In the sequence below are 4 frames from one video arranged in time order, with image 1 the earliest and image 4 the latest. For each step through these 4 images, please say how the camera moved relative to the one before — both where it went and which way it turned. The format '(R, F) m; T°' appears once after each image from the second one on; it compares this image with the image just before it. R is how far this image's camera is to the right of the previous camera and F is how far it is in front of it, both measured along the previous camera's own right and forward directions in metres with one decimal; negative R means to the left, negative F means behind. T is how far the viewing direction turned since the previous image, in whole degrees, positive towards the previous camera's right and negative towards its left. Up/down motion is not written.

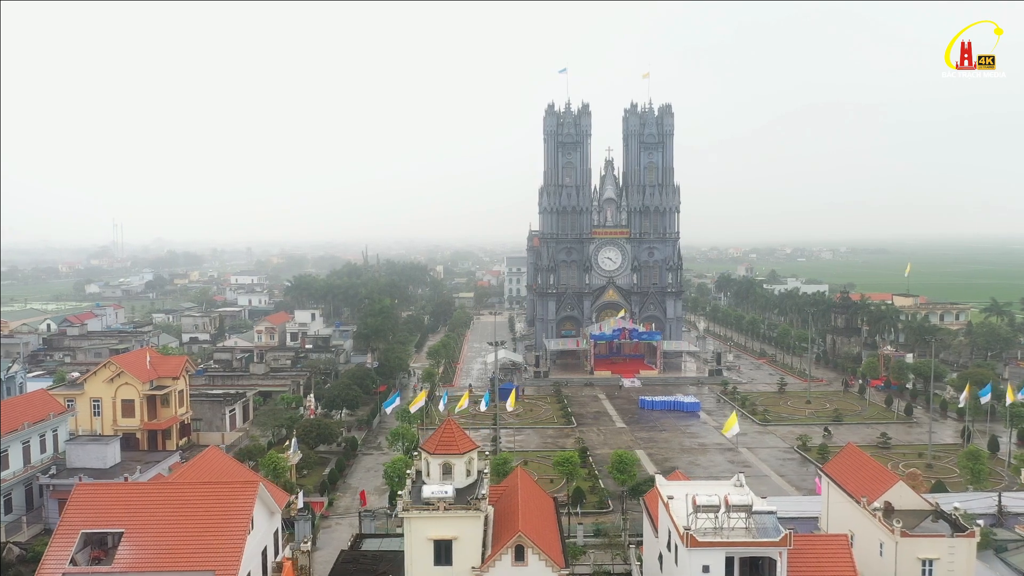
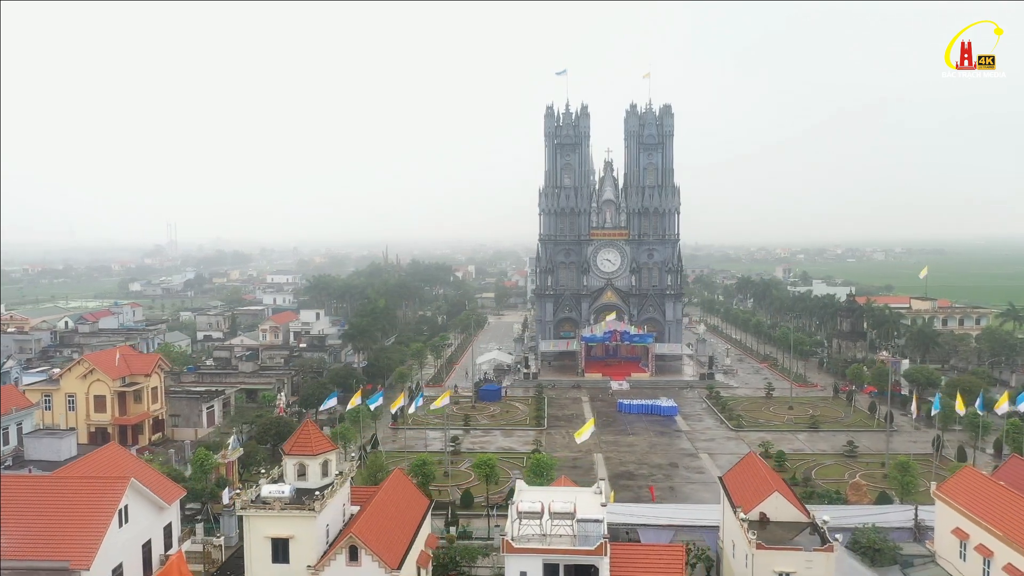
(+4.6, -0.1) m; -4°
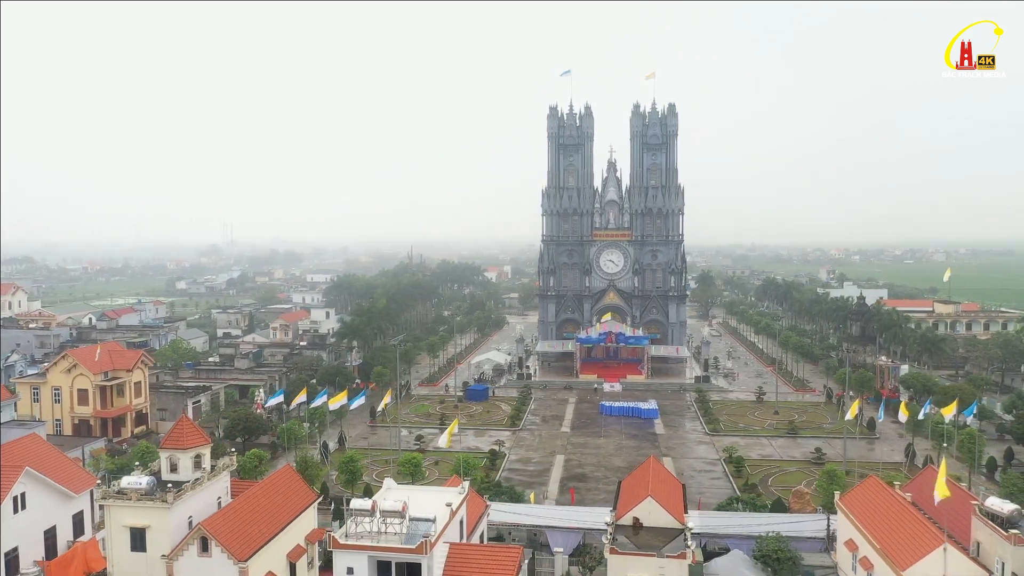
(+4.7, -0.1) m; -4°
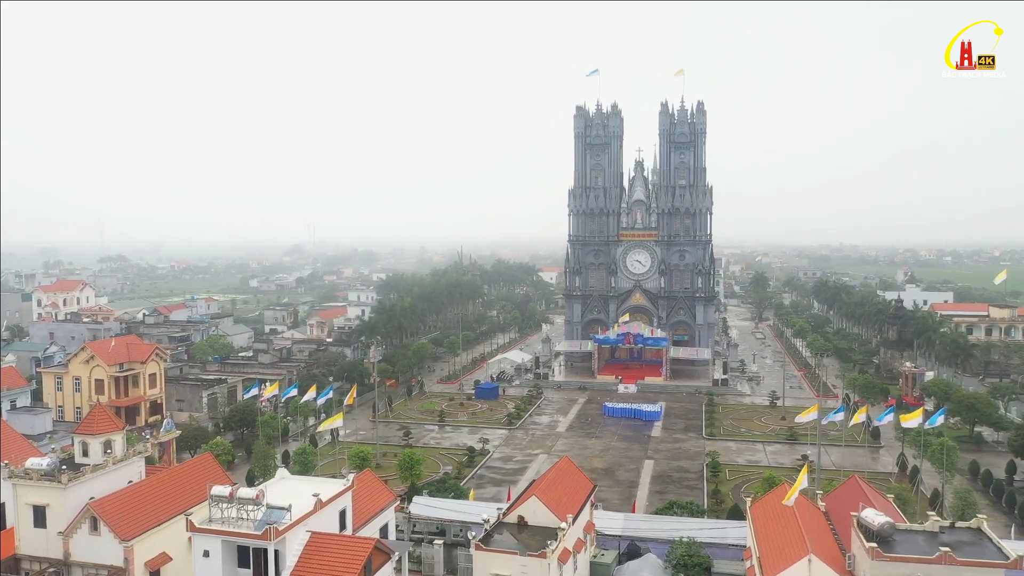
(+5.0, 0.0) m; -6°
